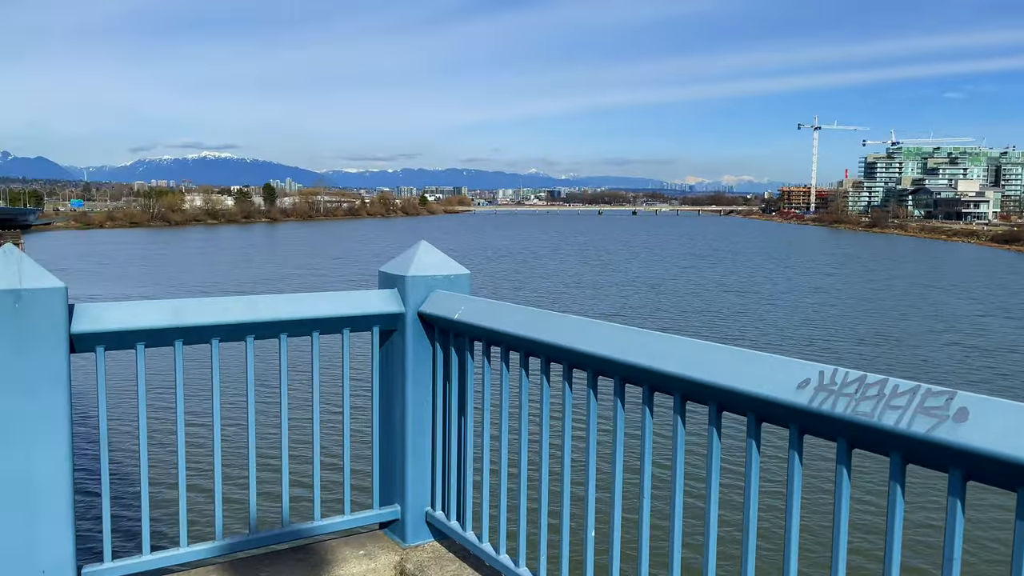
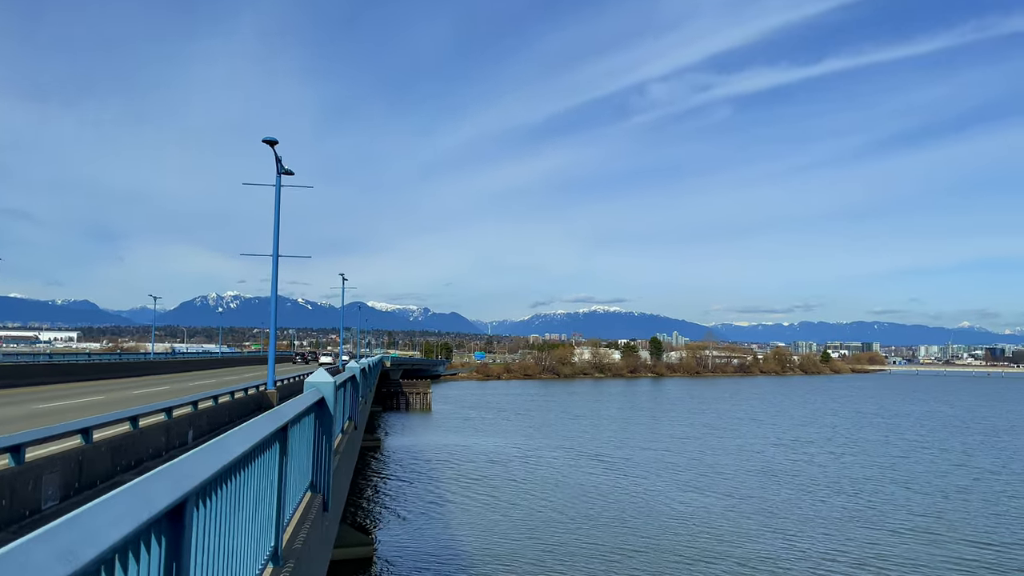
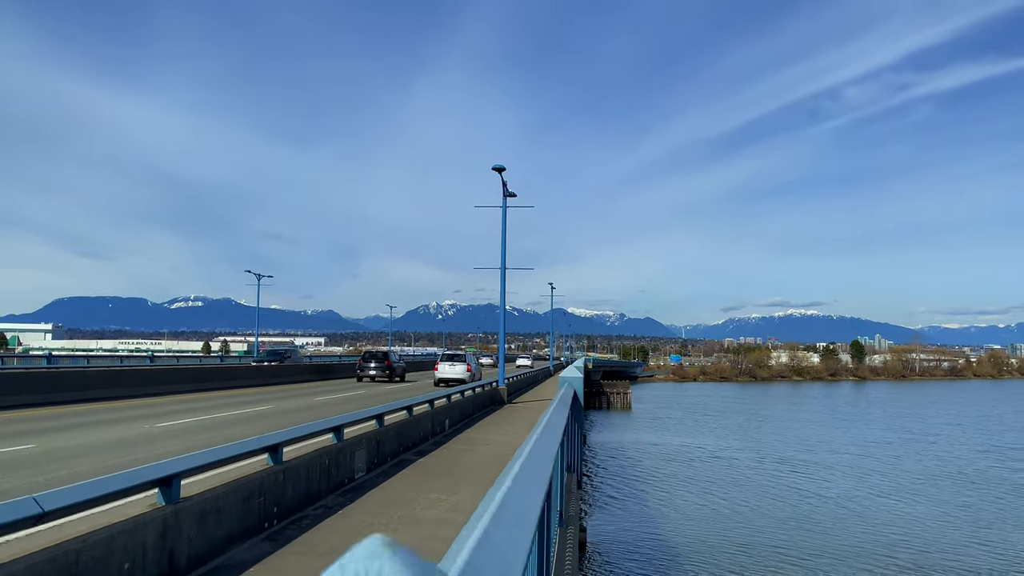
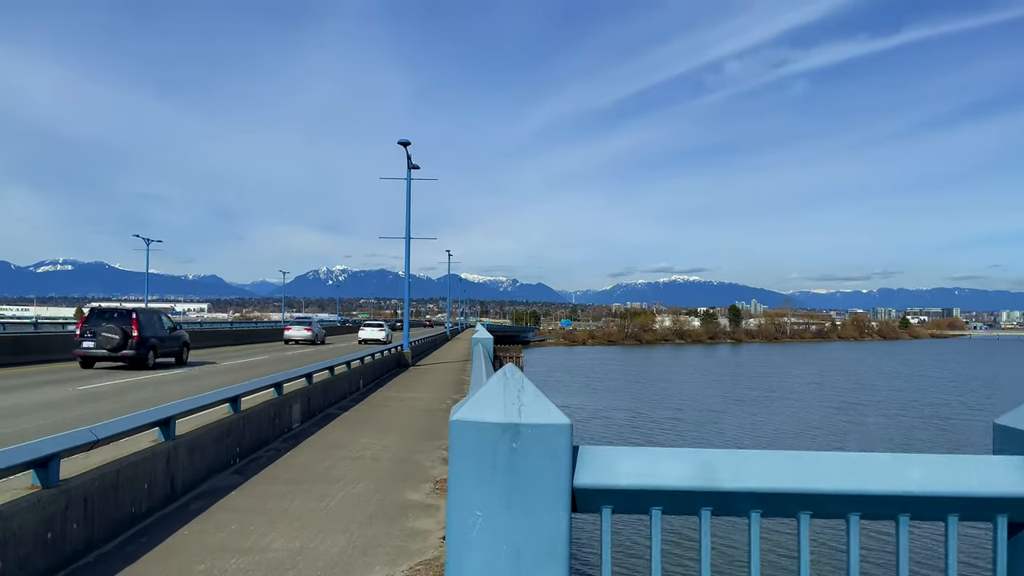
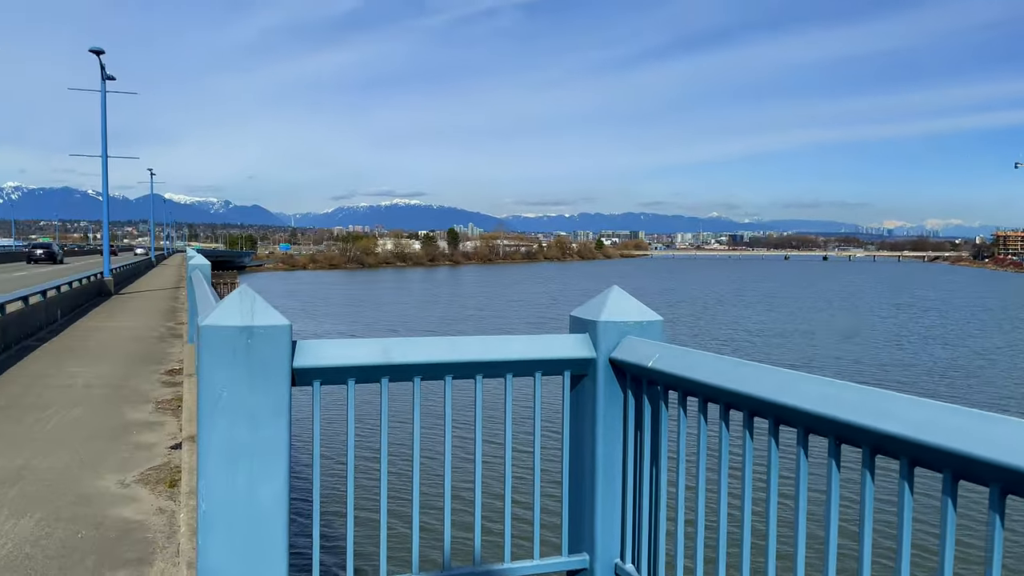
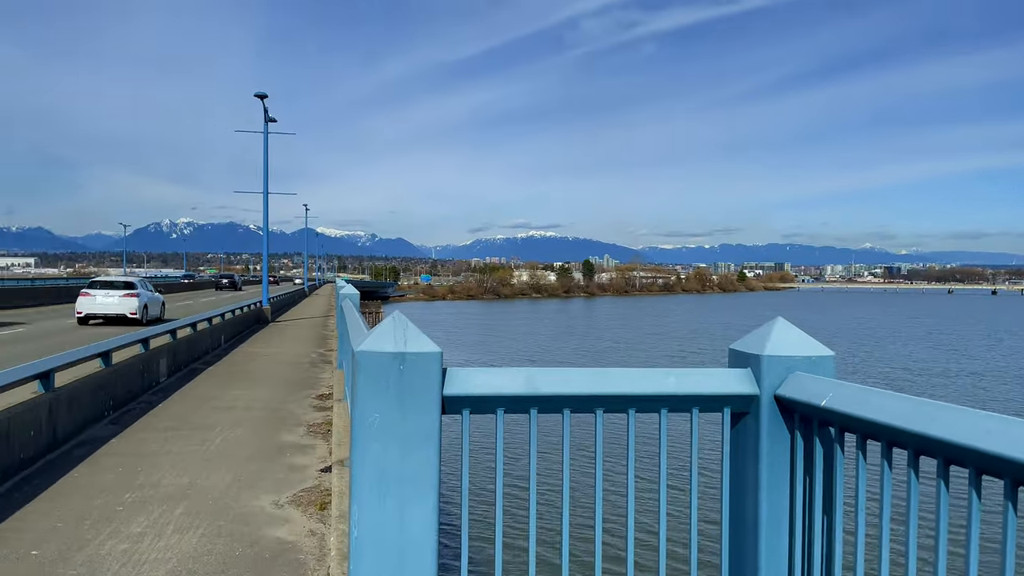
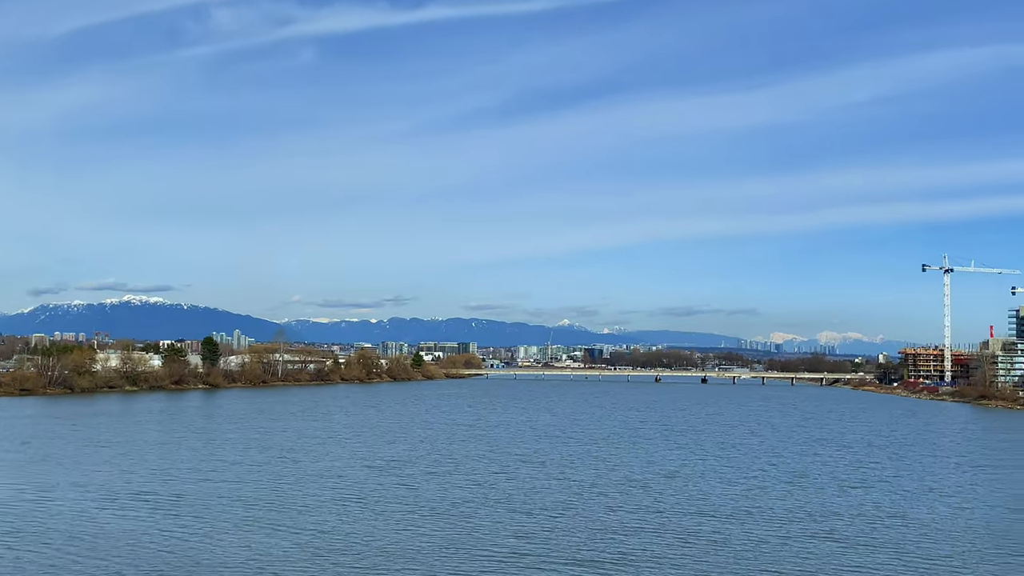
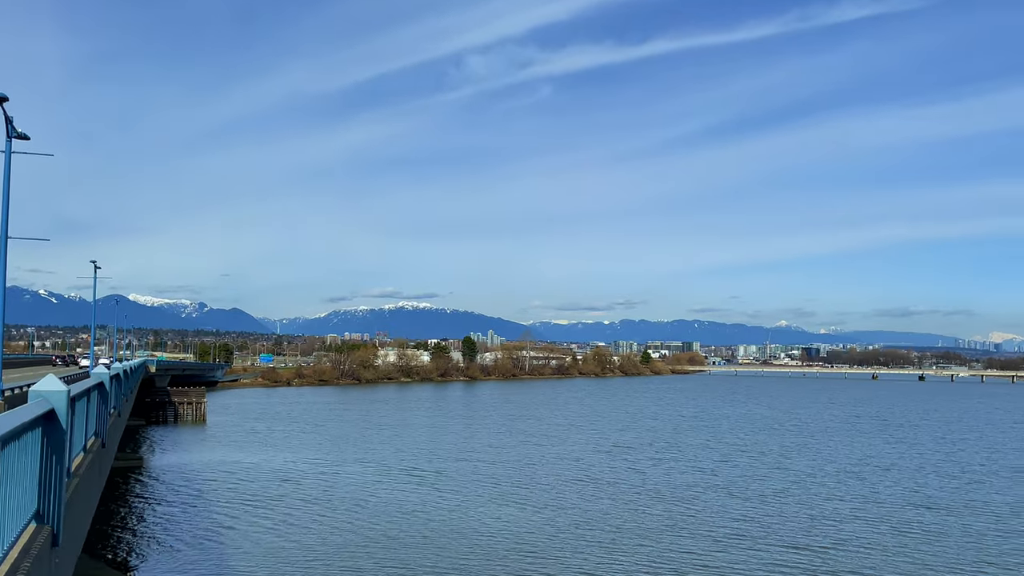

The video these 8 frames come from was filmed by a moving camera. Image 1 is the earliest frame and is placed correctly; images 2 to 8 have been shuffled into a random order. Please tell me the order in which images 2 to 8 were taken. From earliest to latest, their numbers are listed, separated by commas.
5, 6, 4, 3, 2, 8, 7
